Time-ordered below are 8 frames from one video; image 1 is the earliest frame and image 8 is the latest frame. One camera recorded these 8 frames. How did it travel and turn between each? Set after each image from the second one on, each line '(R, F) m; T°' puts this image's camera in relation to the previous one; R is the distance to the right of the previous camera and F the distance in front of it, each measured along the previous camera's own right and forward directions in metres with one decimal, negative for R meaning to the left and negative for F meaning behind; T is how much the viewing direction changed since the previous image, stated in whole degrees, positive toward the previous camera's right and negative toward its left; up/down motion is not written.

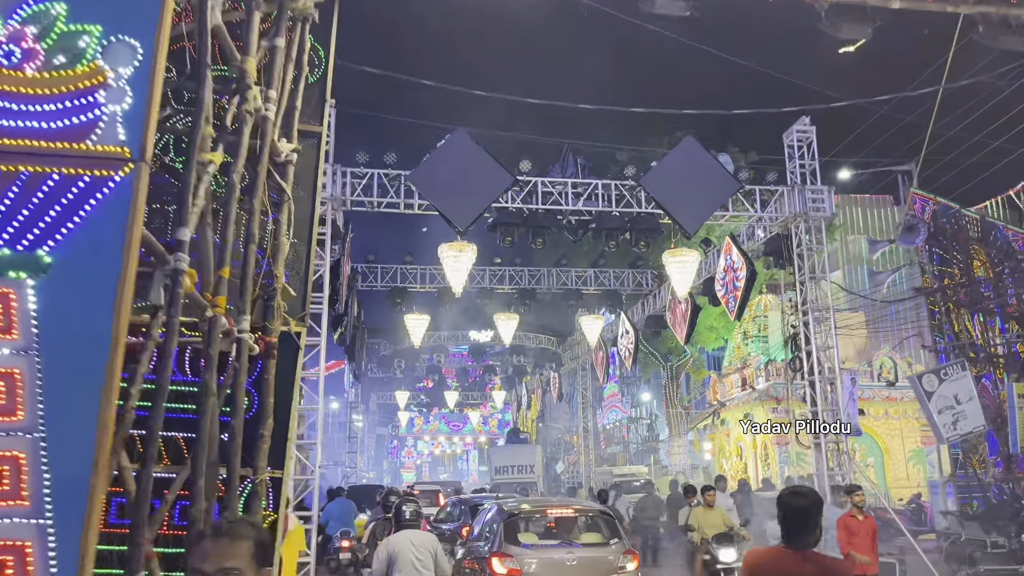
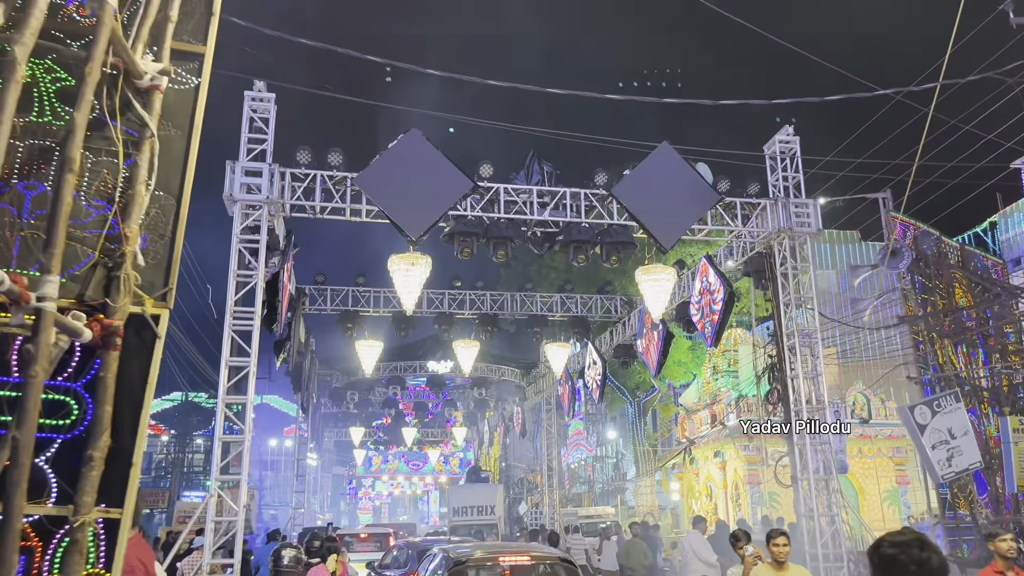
(+0.1, +1.3) m; +2°
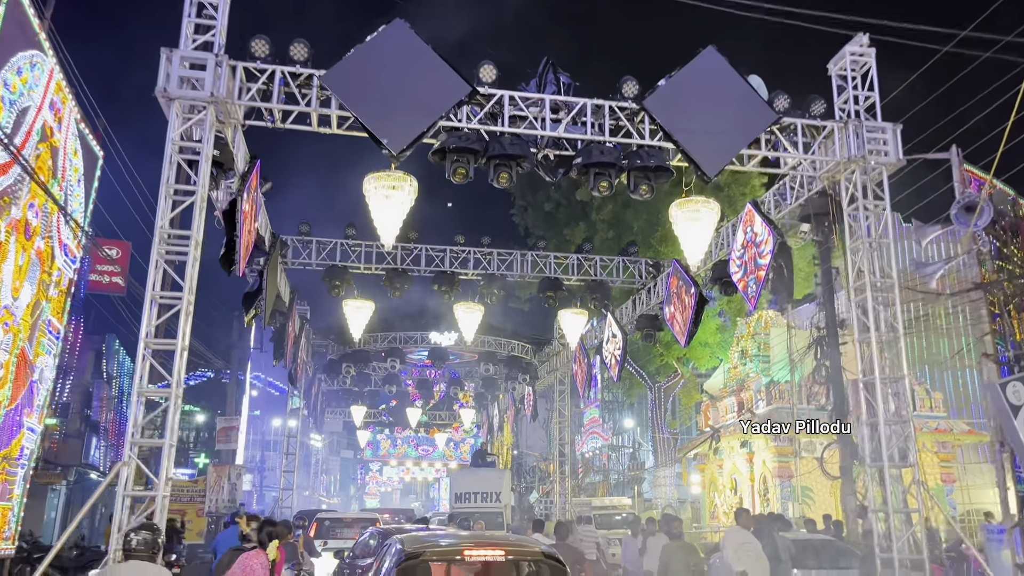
(+0.2, +2.2) m; -1°
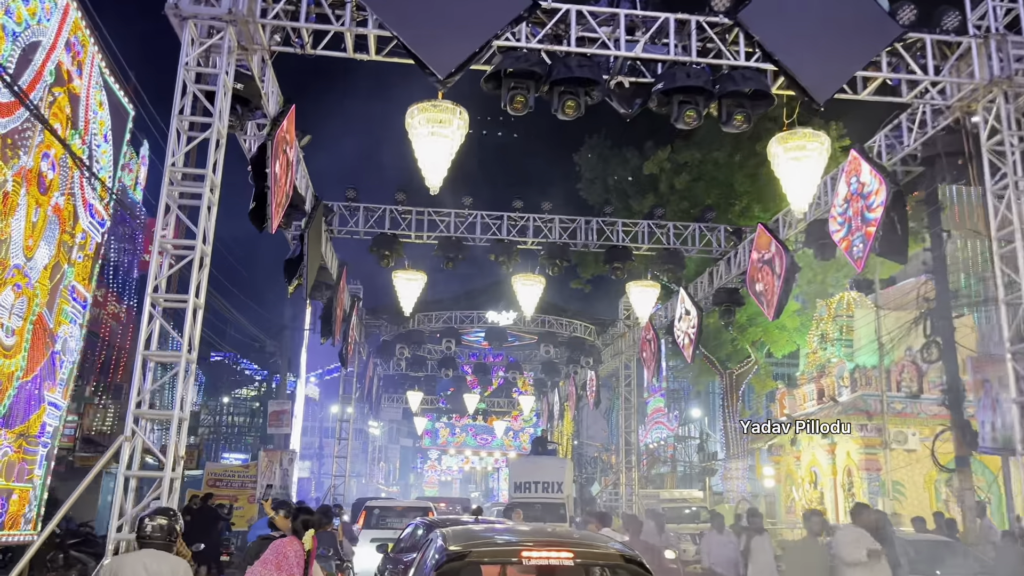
(-0.1, +1.4) m; -4°
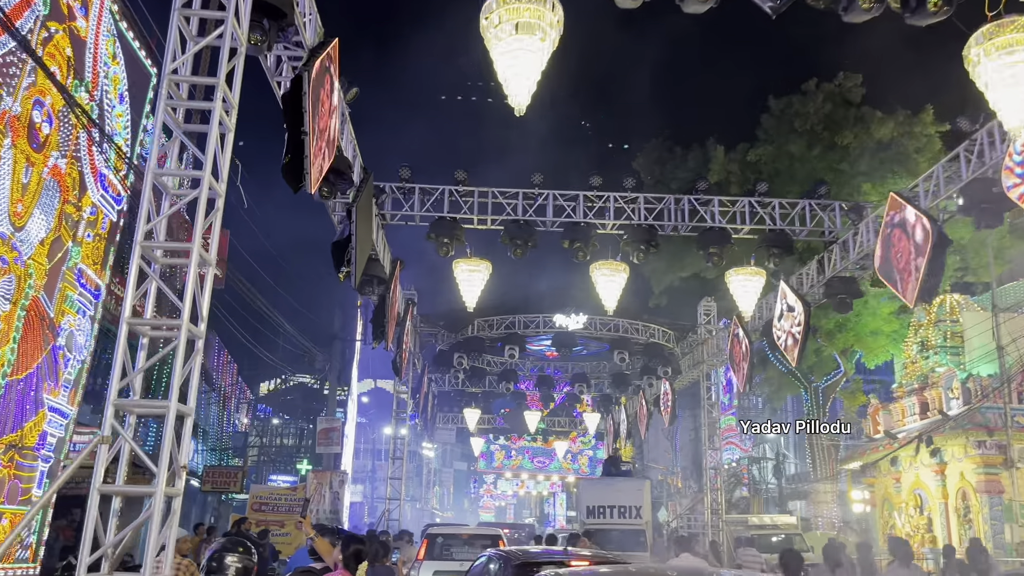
(-0.5, +2.0) m; -3°
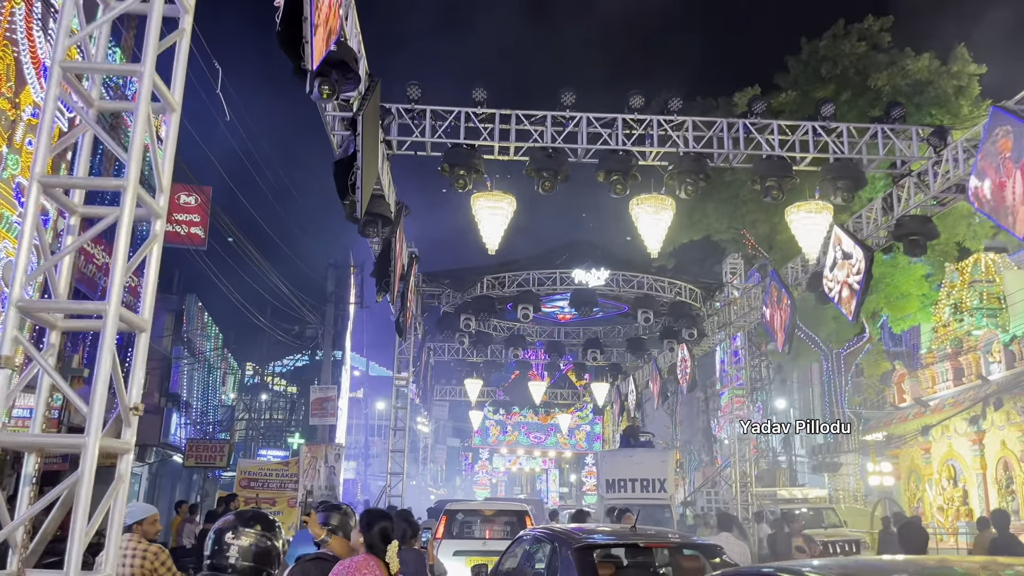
(-0.6, +1.8) m; +1°
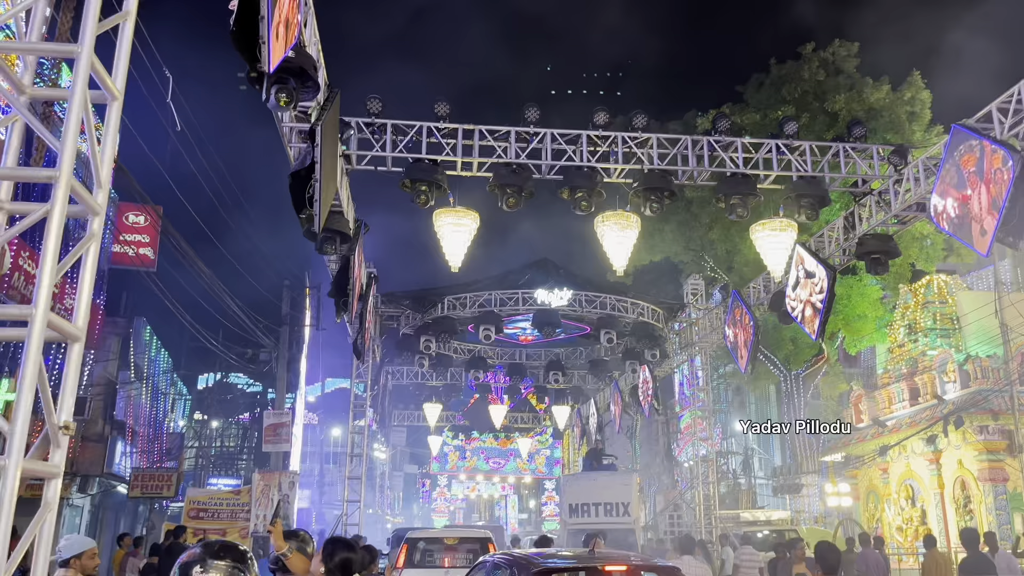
(-0.1, +0.3) m; +3°
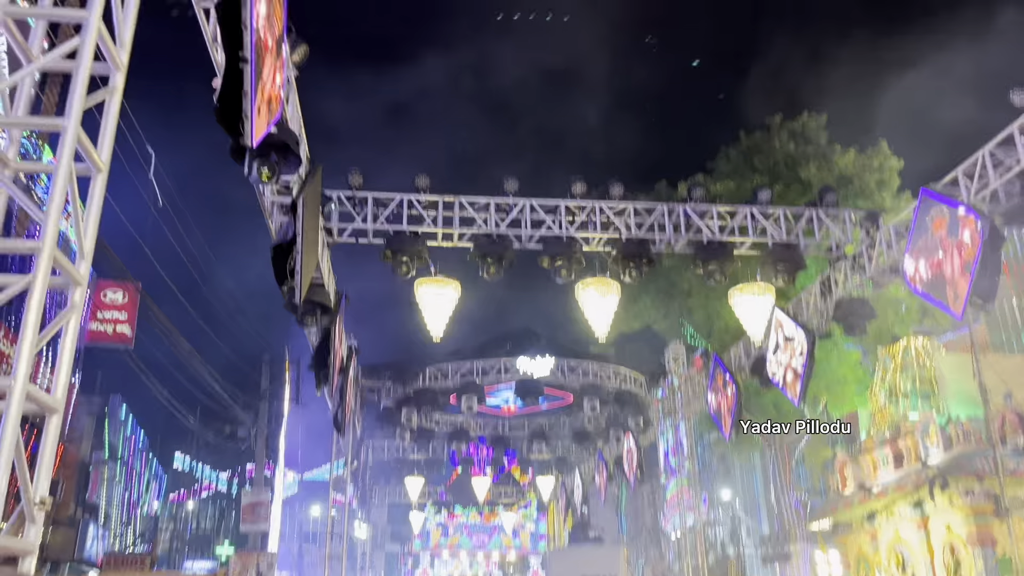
(0.0, 0.0) m; +1°
